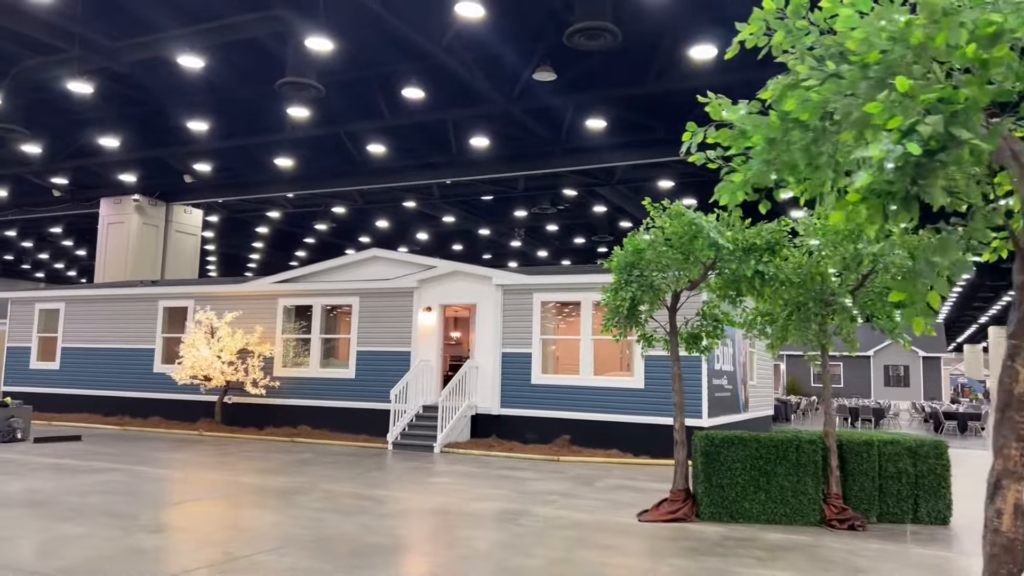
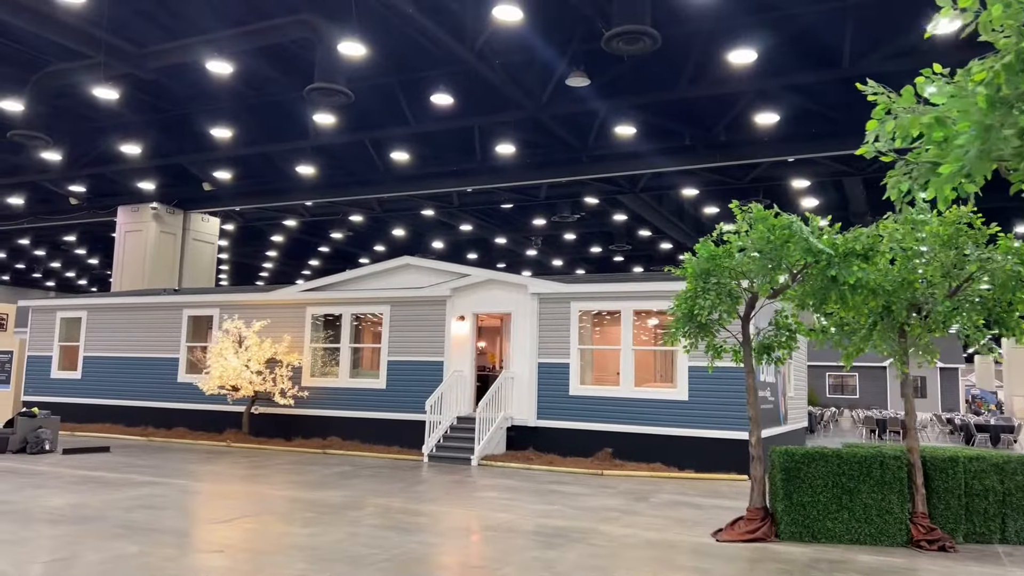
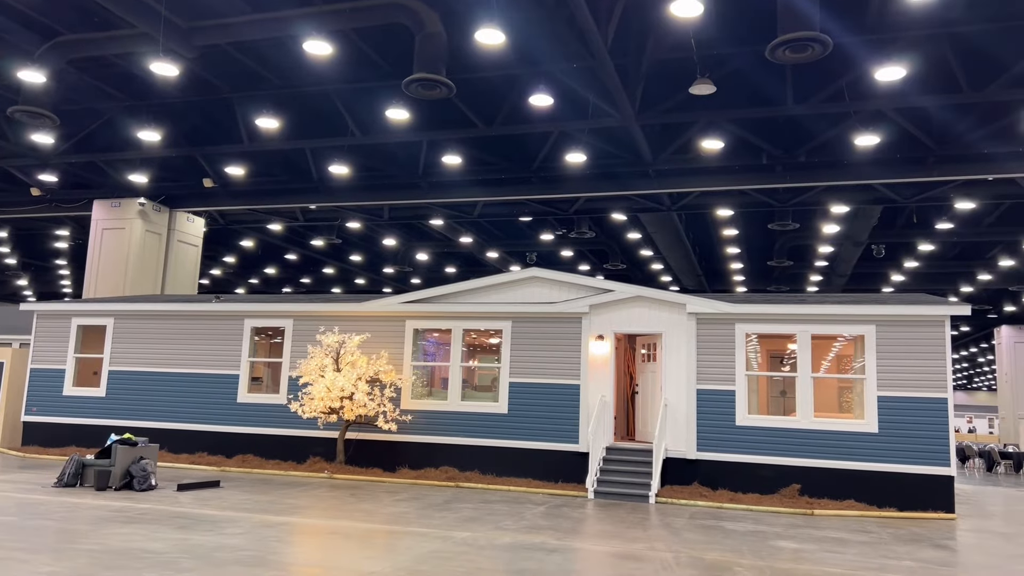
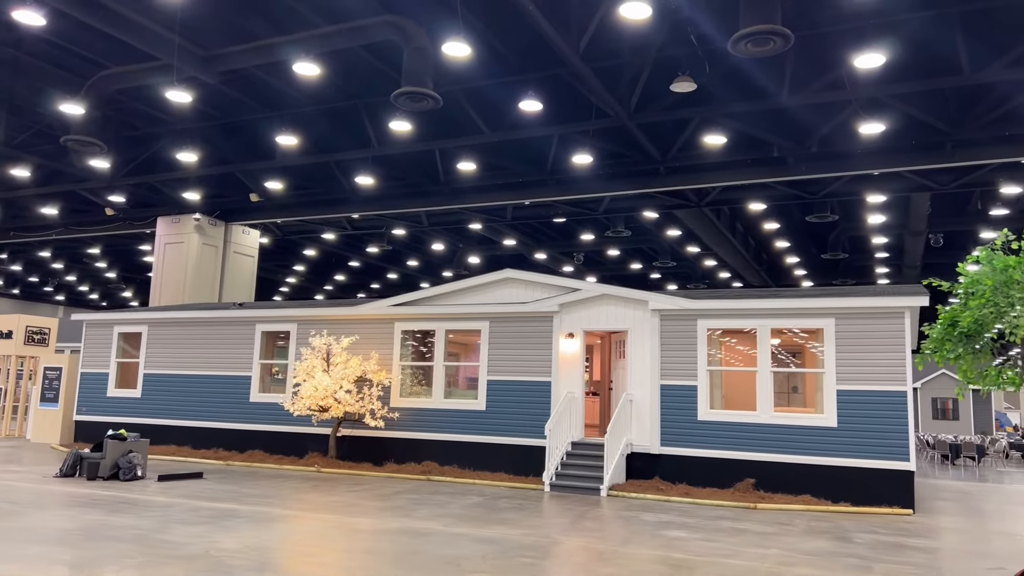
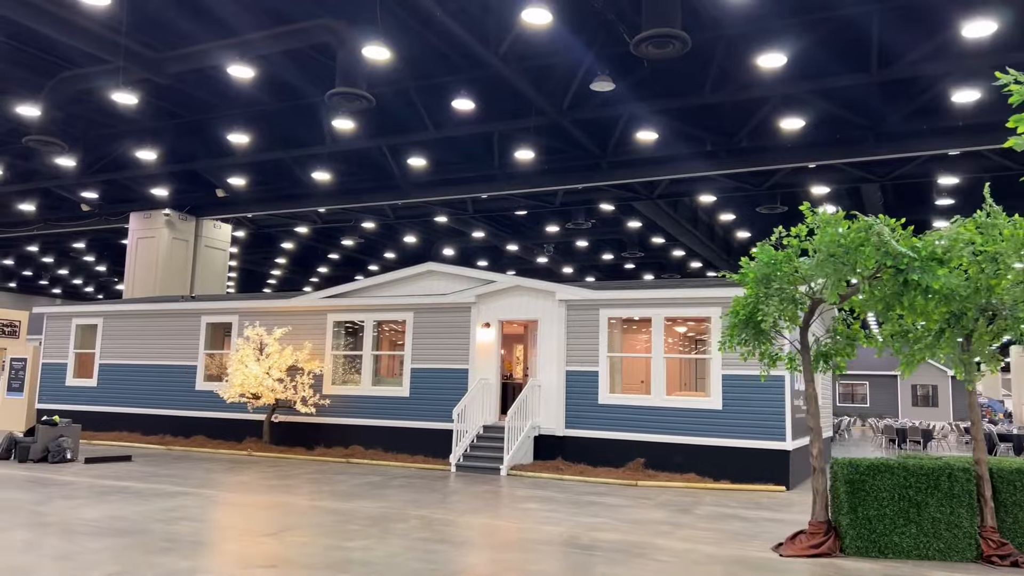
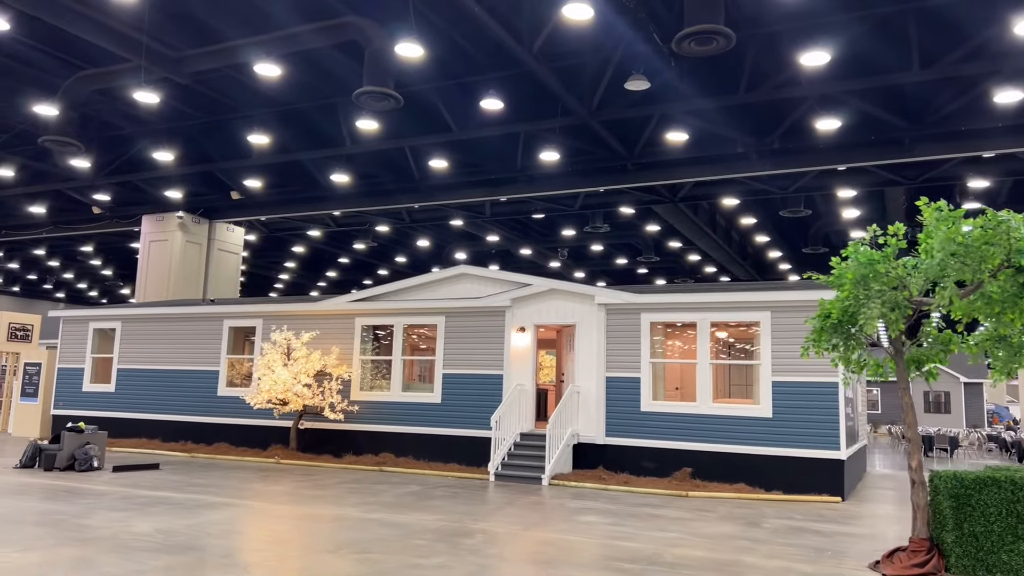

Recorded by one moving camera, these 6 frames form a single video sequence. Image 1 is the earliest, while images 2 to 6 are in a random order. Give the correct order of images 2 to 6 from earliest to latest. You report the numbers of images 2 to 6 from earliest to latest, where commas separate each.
2, 5, 6, 4, 3
